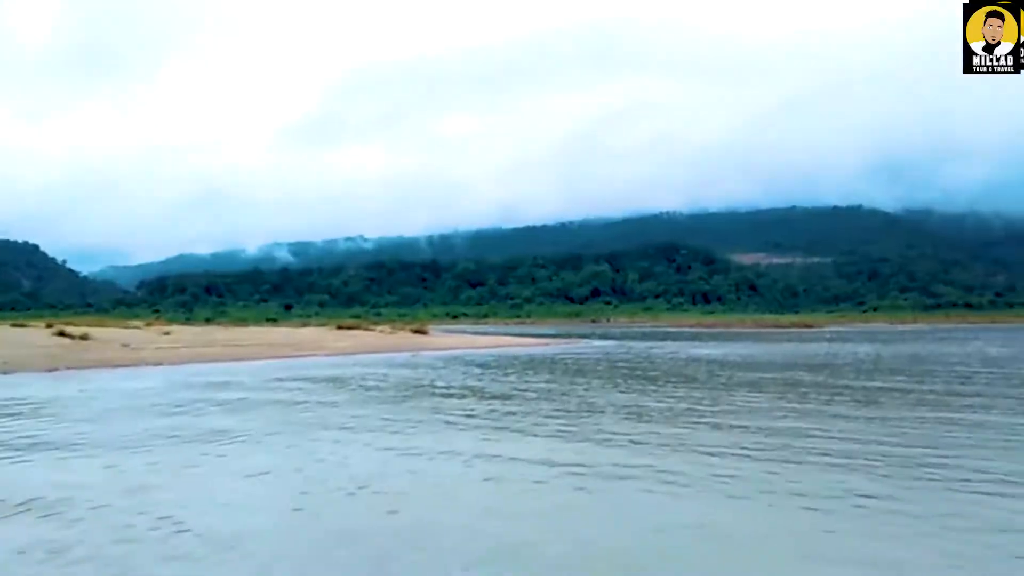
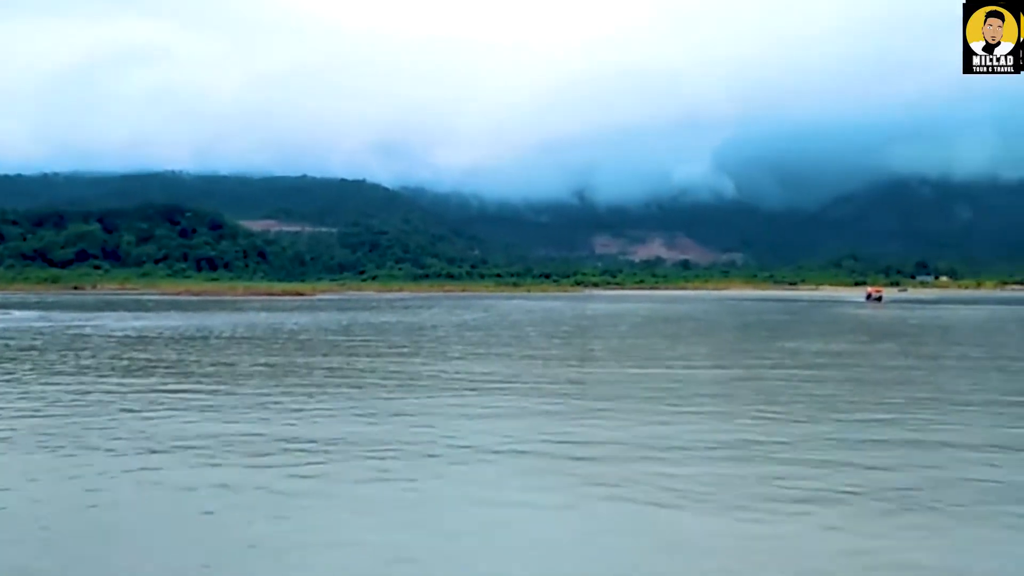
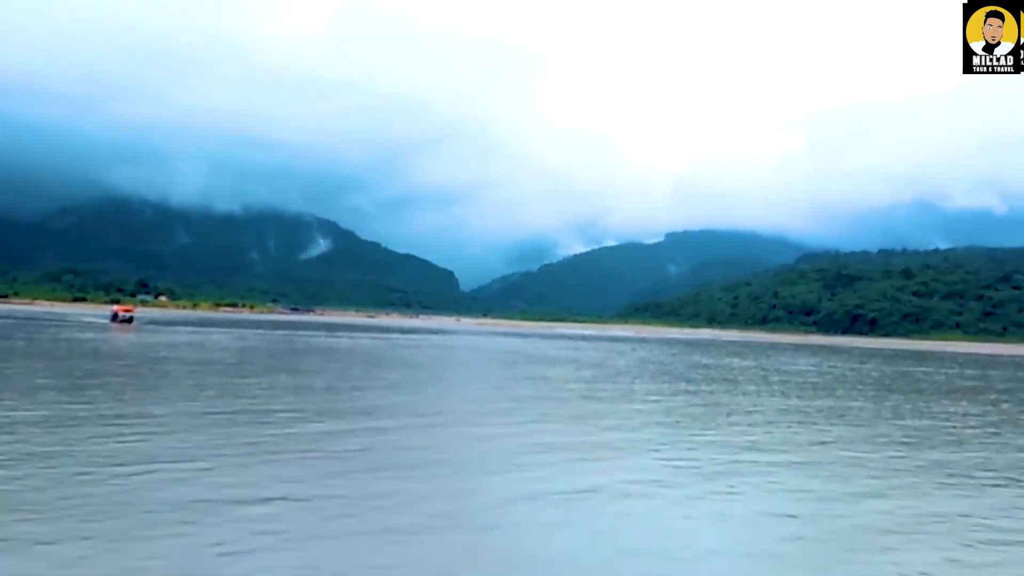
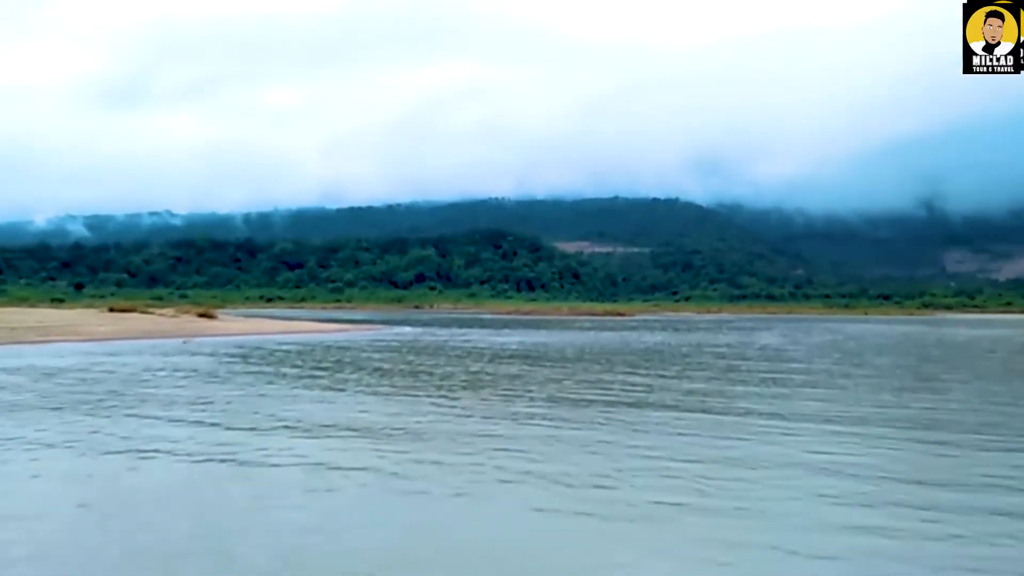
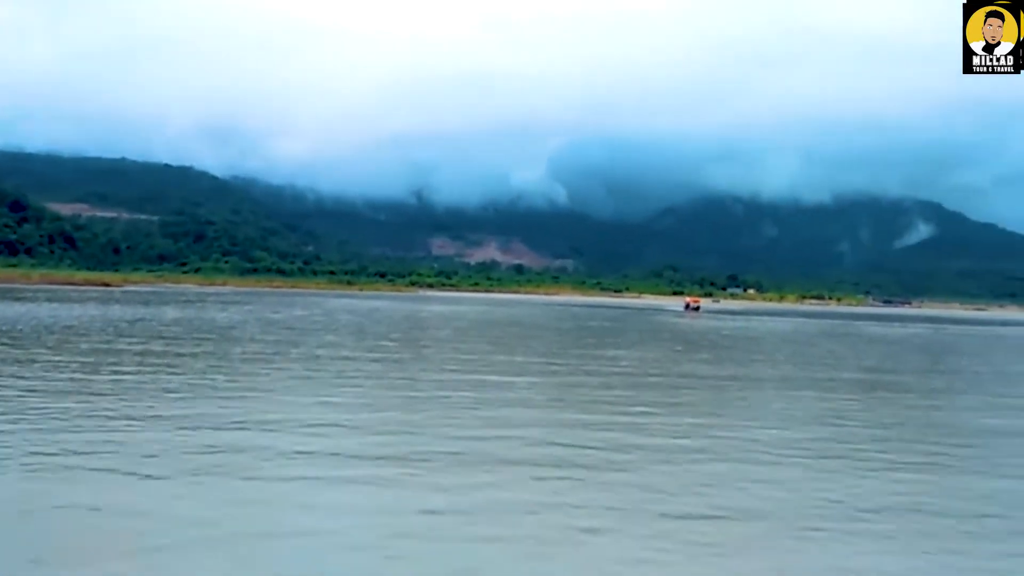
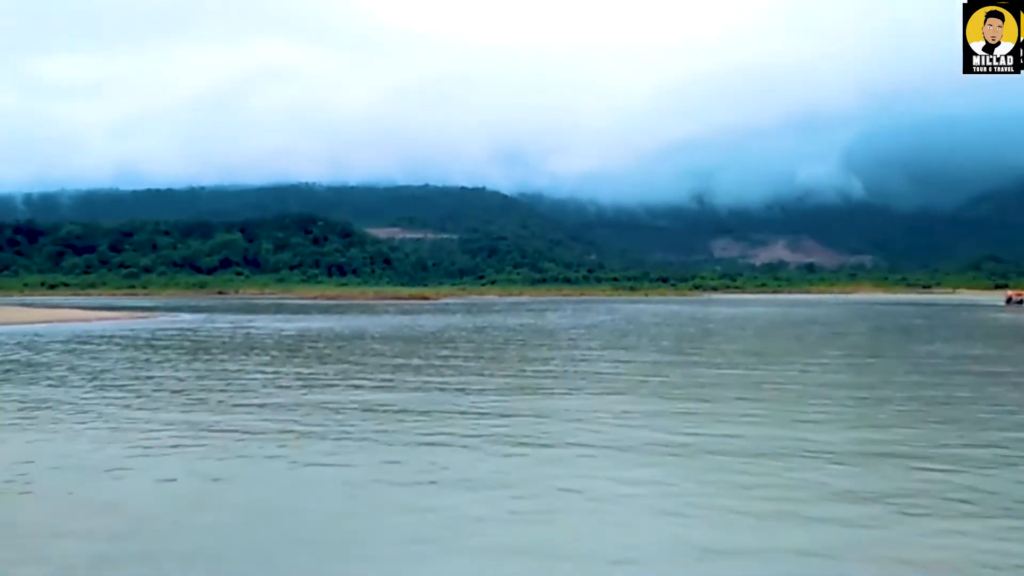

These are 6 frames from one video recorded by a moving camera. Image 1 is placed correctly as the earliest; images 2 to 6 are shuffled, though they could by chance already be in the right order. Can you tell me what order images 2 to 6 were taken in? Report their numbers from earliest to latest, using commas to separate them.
4, 6, 2, 5, 3
